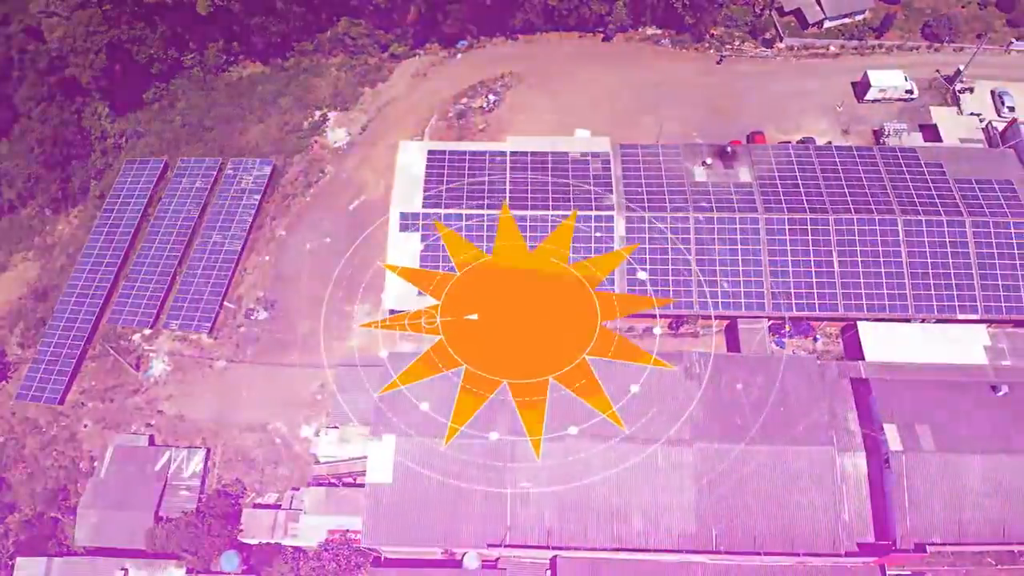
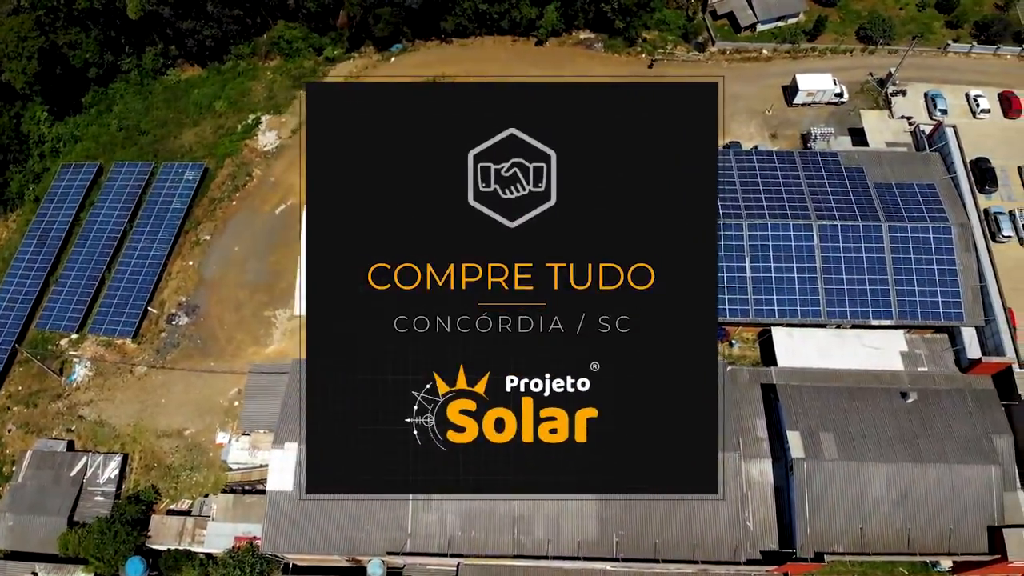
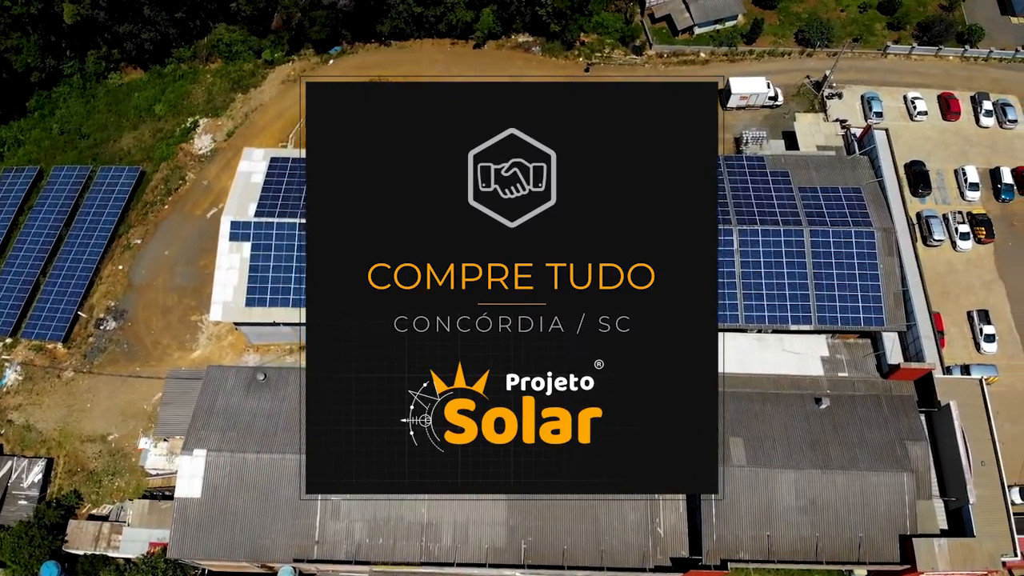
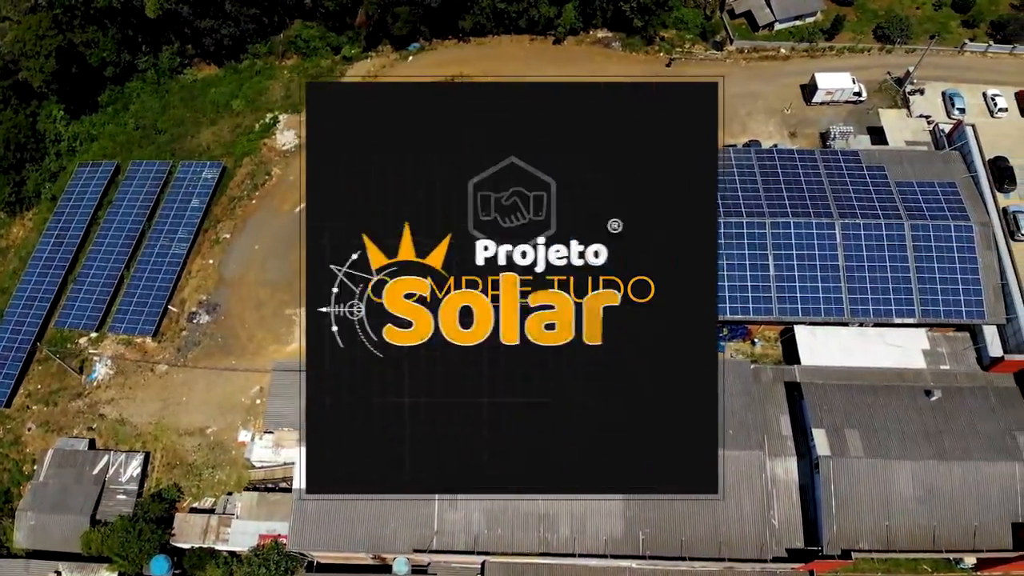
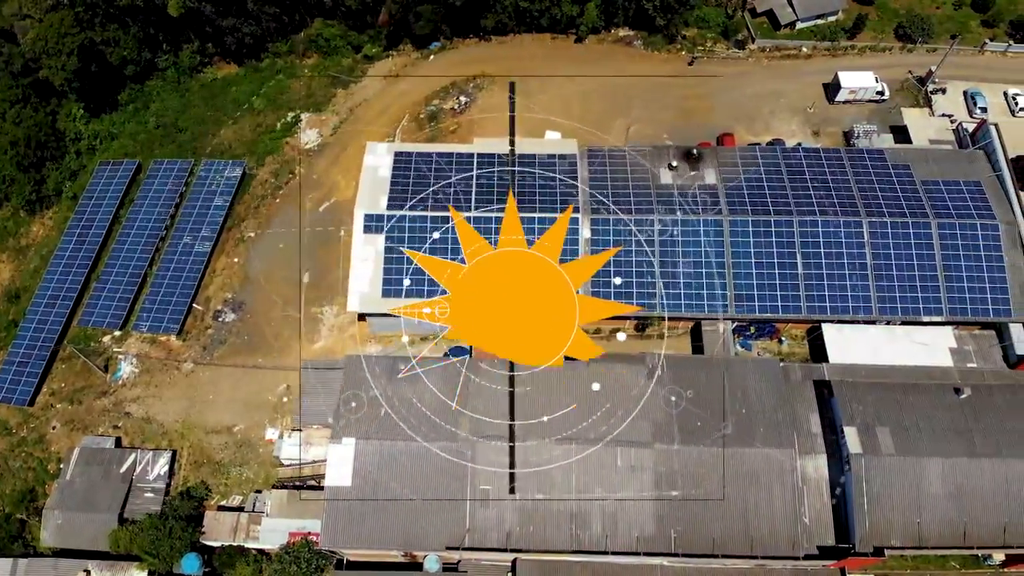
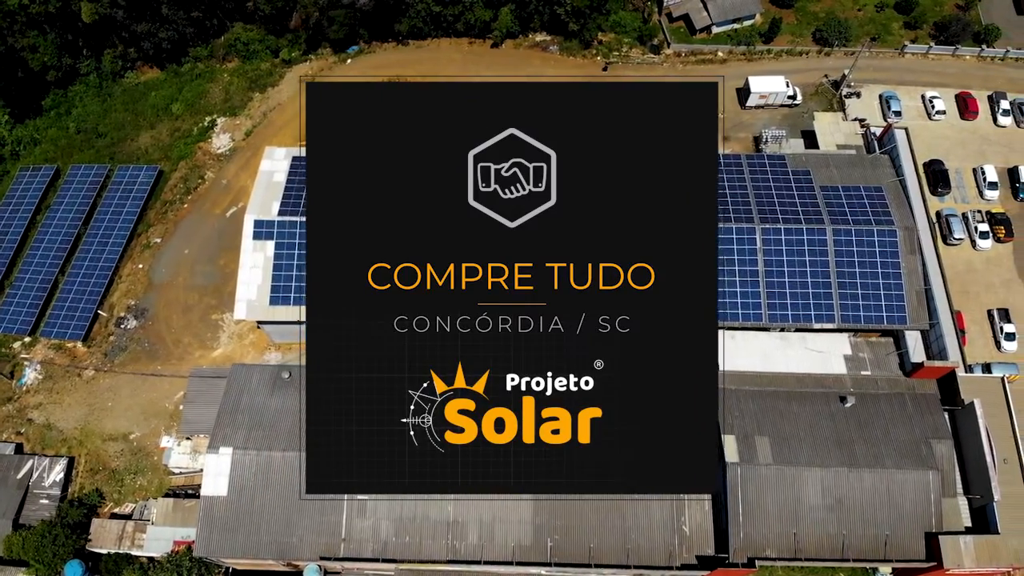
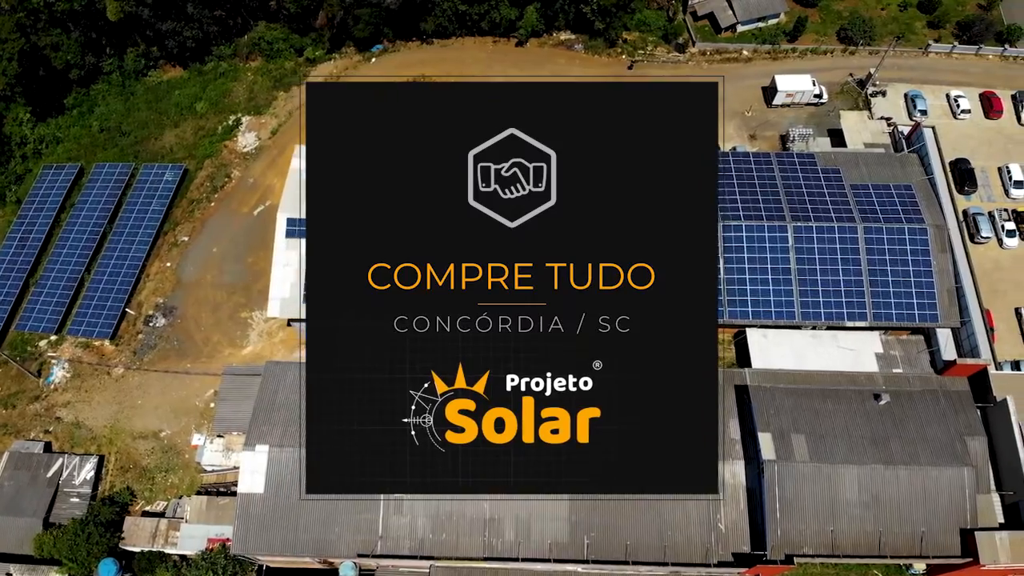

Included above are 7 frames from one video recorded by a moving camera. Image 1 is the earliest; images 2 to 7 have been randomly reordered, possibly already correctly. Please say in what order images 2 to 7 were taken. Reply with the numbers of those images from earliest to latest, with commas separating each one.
5, 4, 2, 7, 6, 3
